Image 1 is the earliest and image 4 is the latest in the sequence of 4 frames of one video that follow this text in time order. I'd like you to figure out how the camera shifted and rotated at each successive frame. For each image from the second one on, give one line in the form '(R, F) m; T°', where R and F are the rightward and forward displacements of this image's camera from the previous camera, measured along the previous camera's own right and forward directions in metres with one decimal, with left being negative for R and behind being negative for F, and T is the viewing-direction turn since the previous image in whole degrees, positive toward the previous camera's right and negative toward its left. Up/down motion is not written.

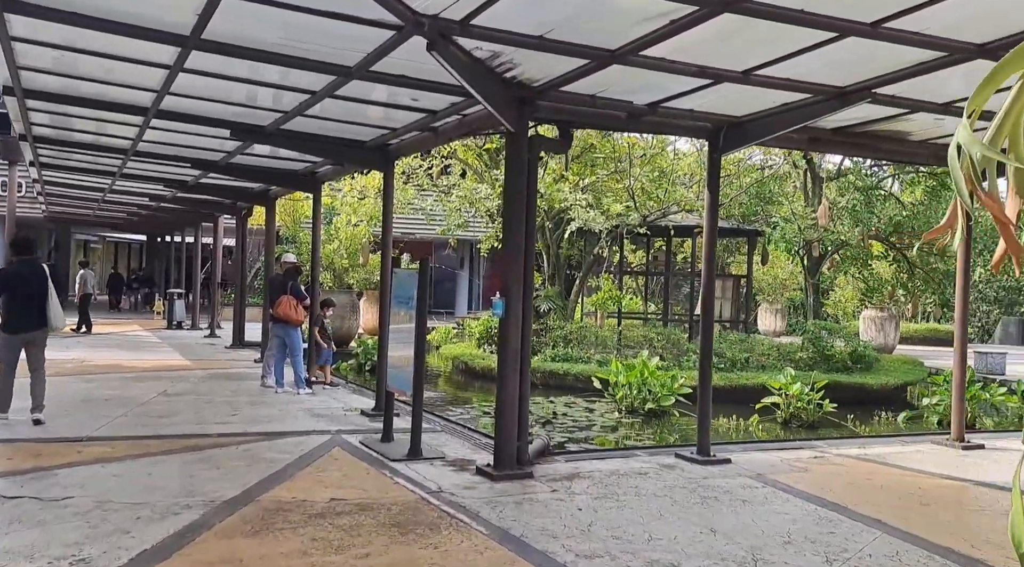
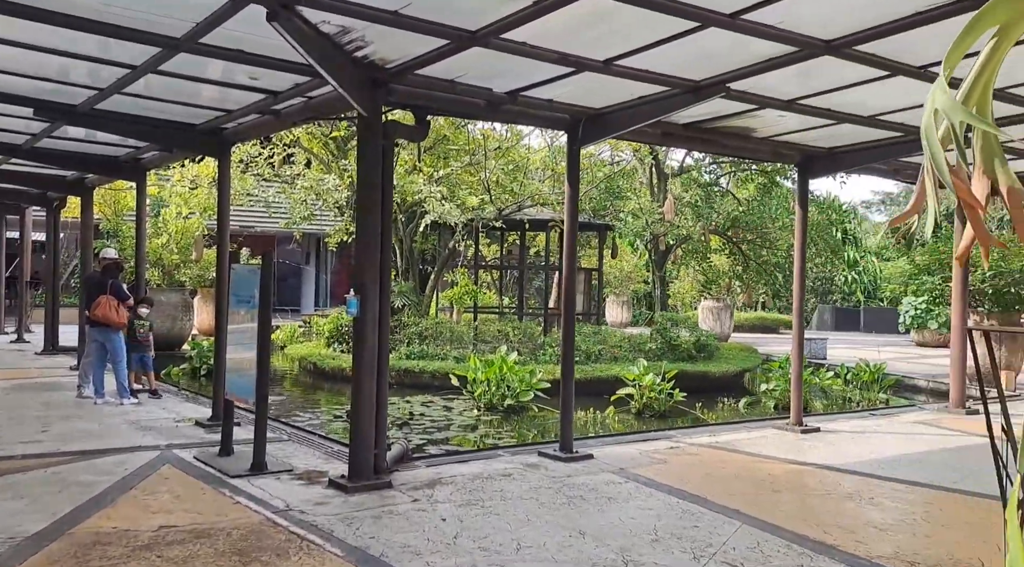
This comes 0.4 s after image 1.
(0.0, +0.3) m; +10°
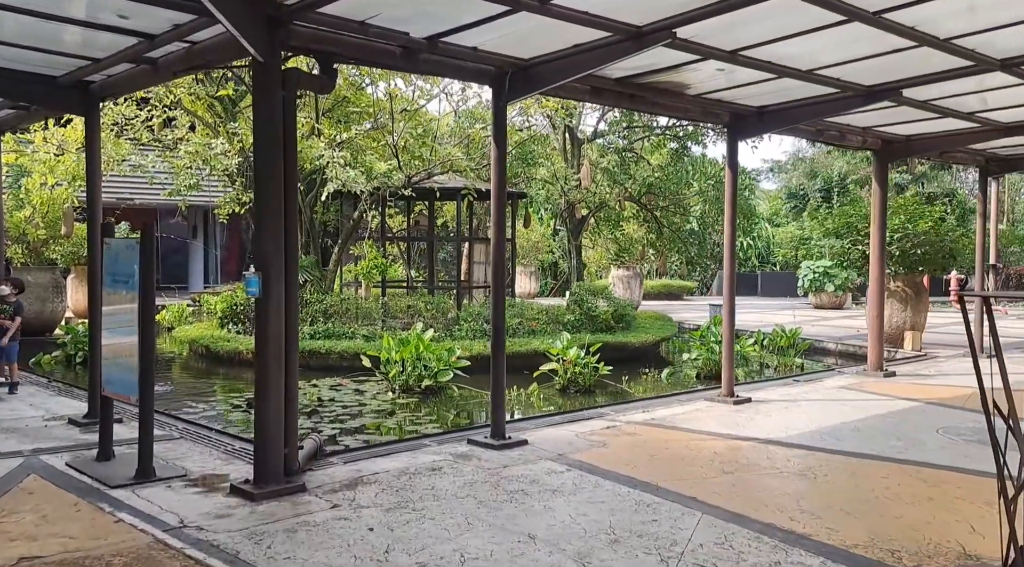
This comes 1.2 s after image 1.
(-0.1, +0.6) m; +7°
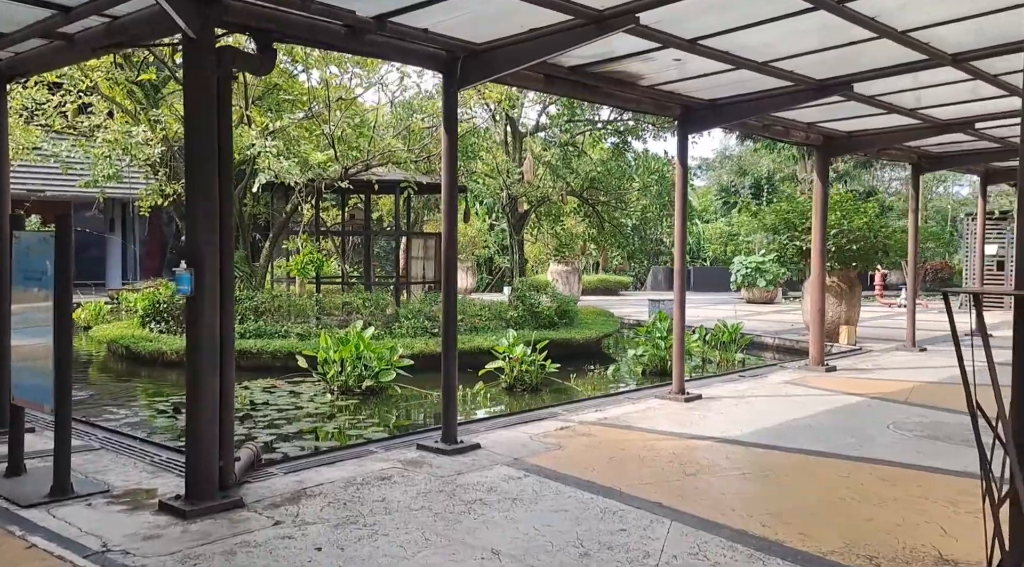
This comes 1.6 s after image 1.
(-0.1, +0.3) m; +5°
